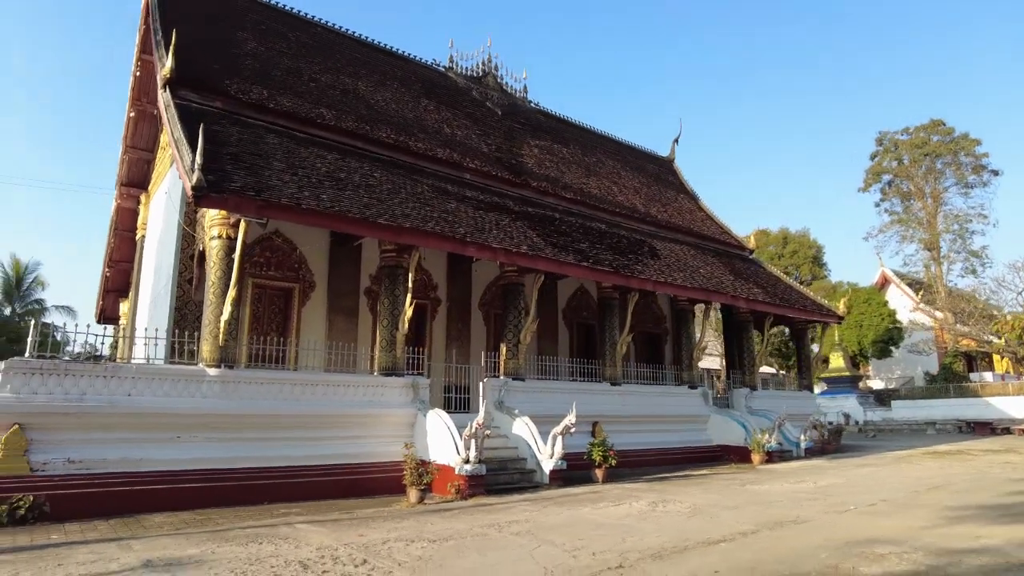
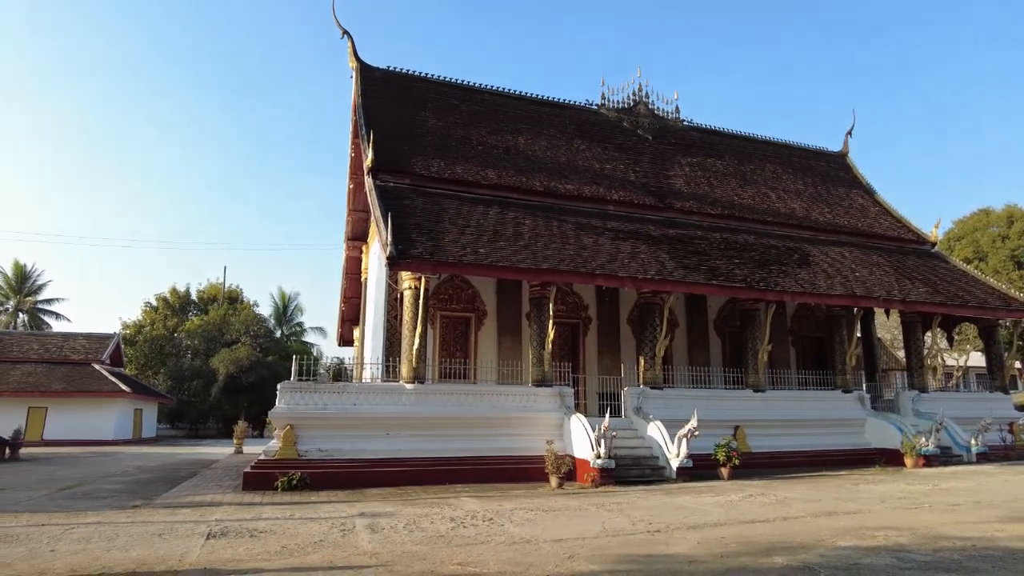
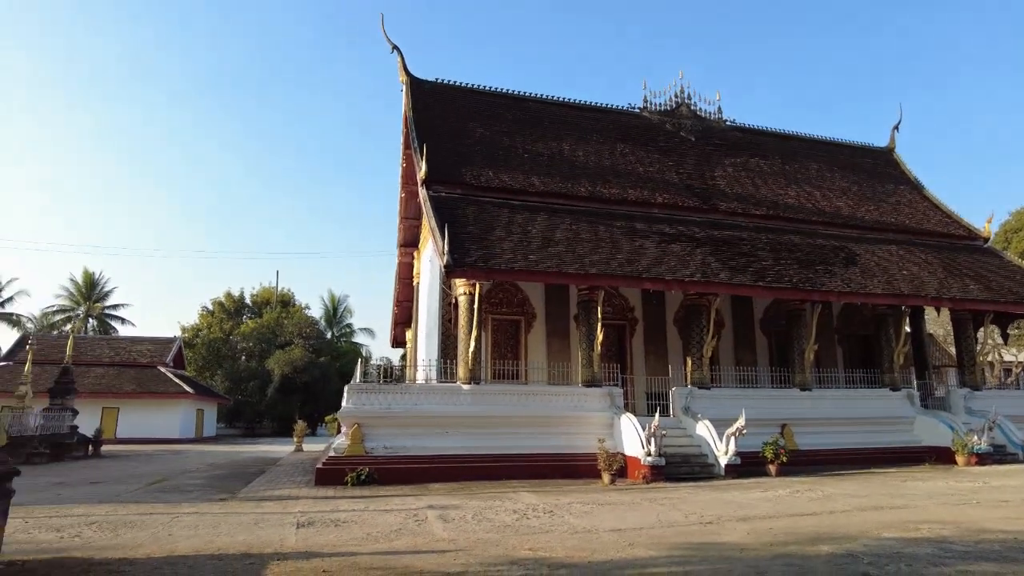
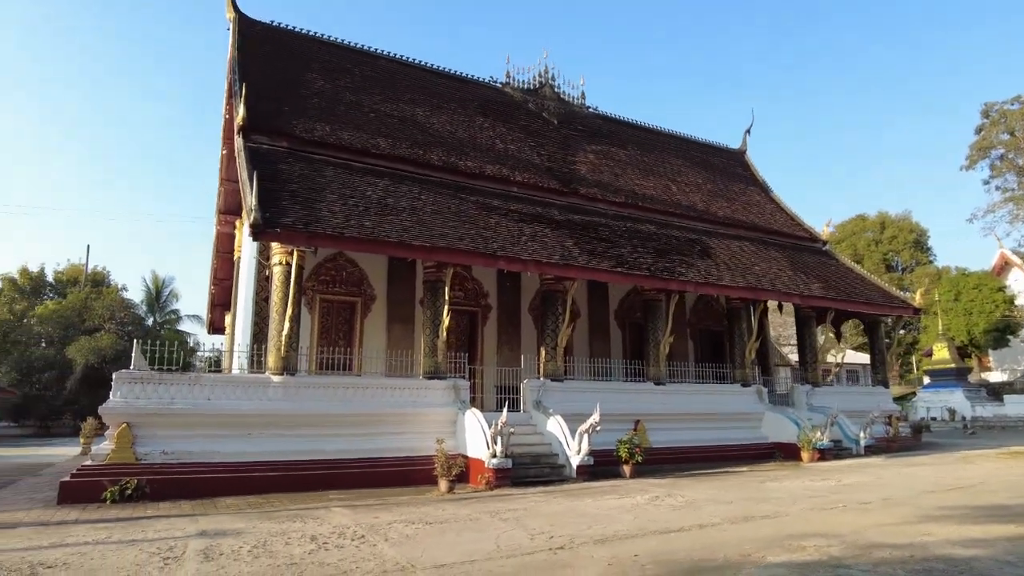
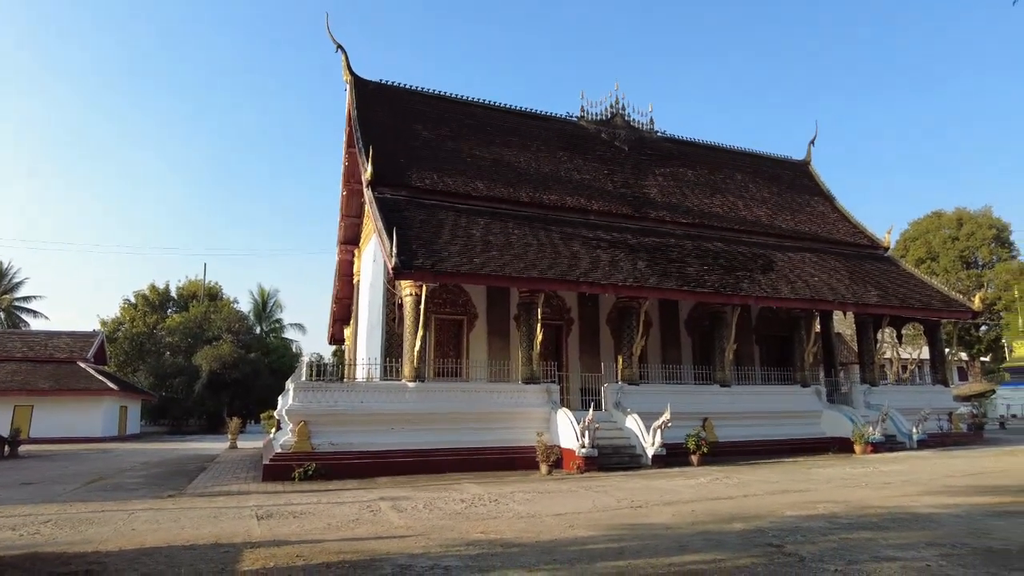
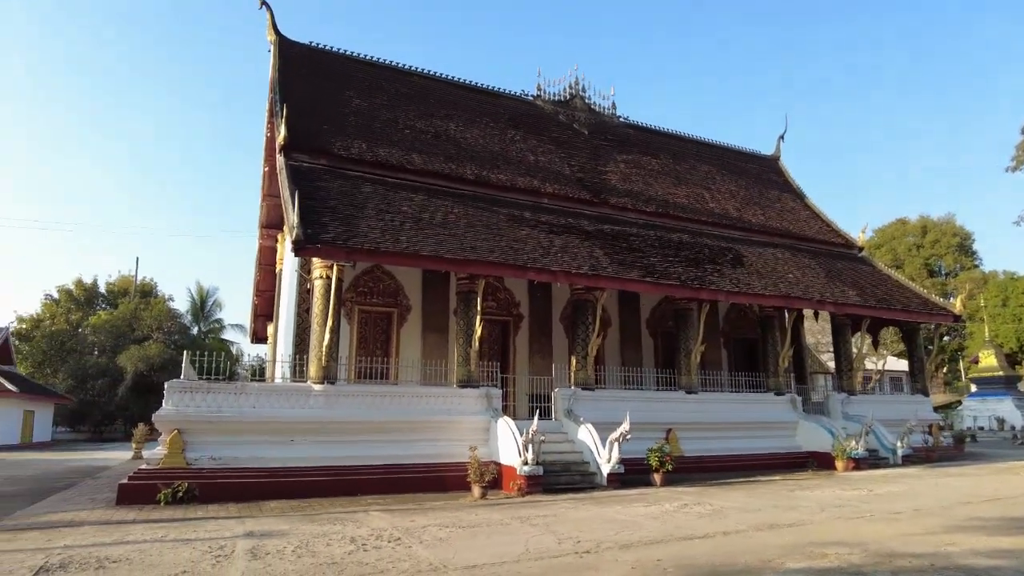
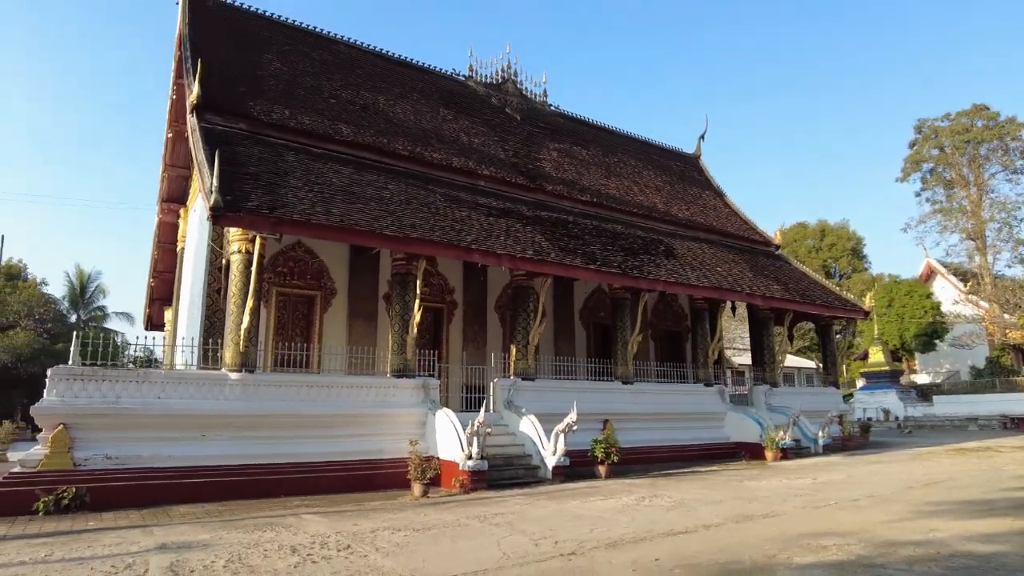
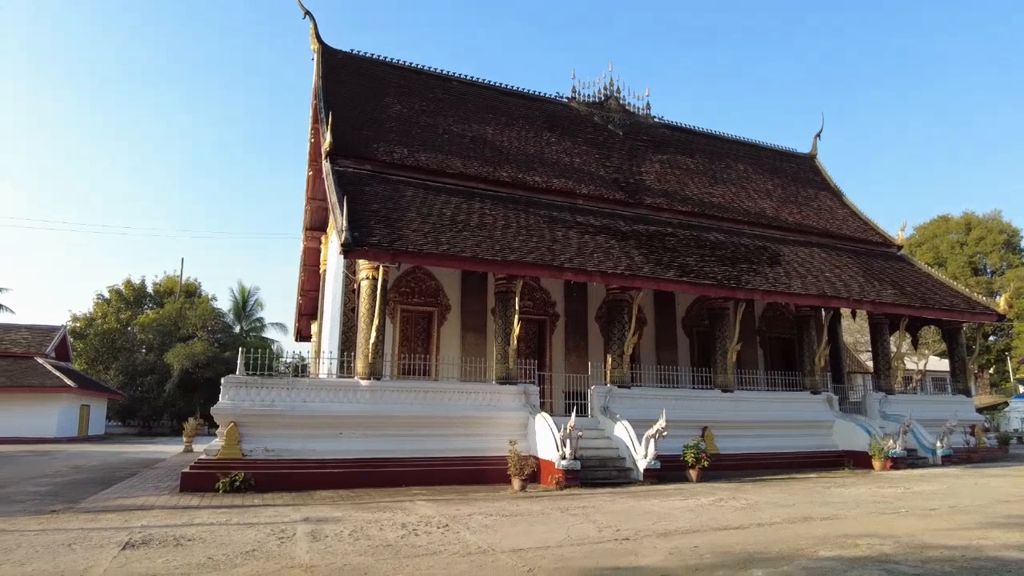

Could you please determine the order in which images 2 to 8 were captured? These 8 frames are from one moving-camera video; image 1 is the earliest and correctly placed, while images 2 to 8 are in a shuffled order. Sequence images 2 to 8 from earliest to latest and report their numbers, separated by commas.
7, 4, 6, 8, 2, 3, 5
